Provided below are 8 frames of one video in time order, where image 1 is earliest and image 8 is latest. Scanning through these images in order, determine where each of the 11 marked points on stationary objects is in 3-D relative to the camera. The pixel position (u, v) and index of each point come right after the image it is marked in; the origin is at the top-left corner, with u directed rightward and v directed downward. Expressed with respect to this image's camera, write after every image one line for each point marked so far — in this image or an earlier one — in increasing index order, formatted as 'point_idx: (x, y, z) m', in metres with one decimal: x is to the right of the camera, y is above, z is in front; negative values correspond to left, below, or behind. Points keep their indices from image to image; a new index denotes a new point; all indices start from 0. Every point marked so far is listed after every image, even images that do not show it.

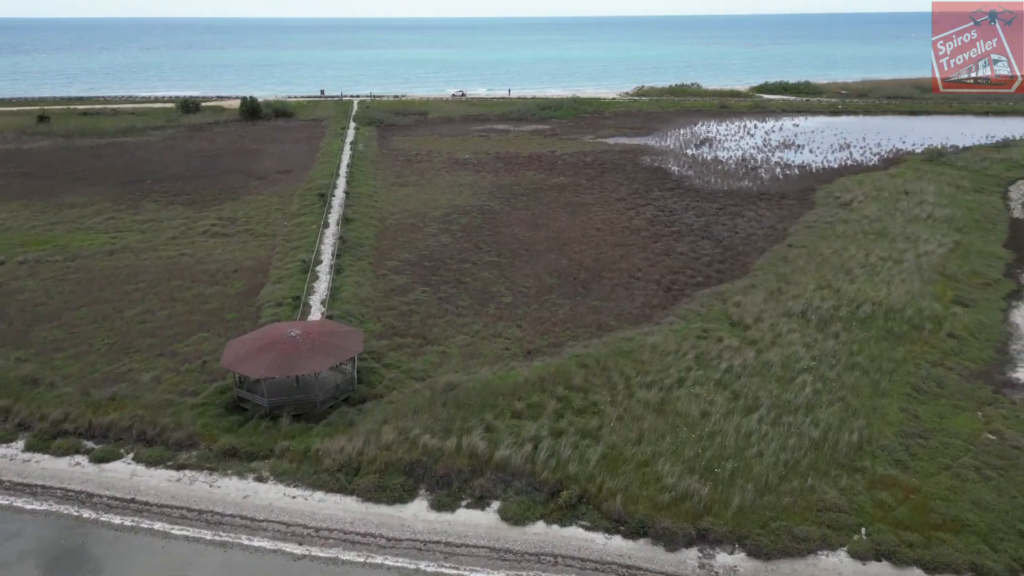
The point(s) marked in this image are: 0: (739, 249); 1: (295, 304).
0: (+5.8, +1.0, +18.3) m
1: (-4.4, -0.3, +14.6) m
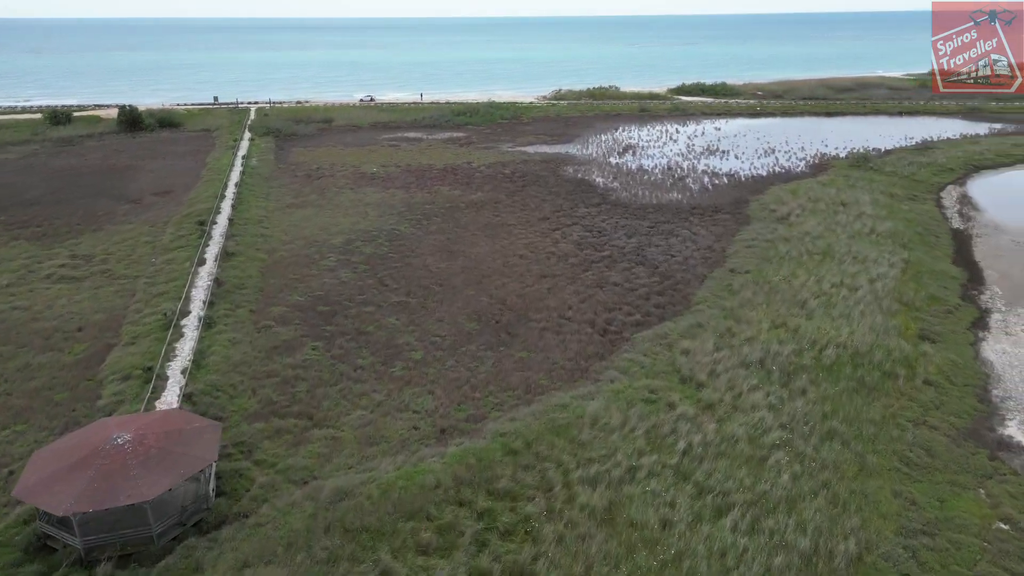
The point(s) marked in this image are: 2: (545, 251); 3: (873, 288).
0: (+3.8, +0.3, +16.4) m
1: (-5.9, -1.4, +11.7) m
2: (+0.9, +1.0, +18.3) m
3: (+7.4, 0.0, +14.7) m
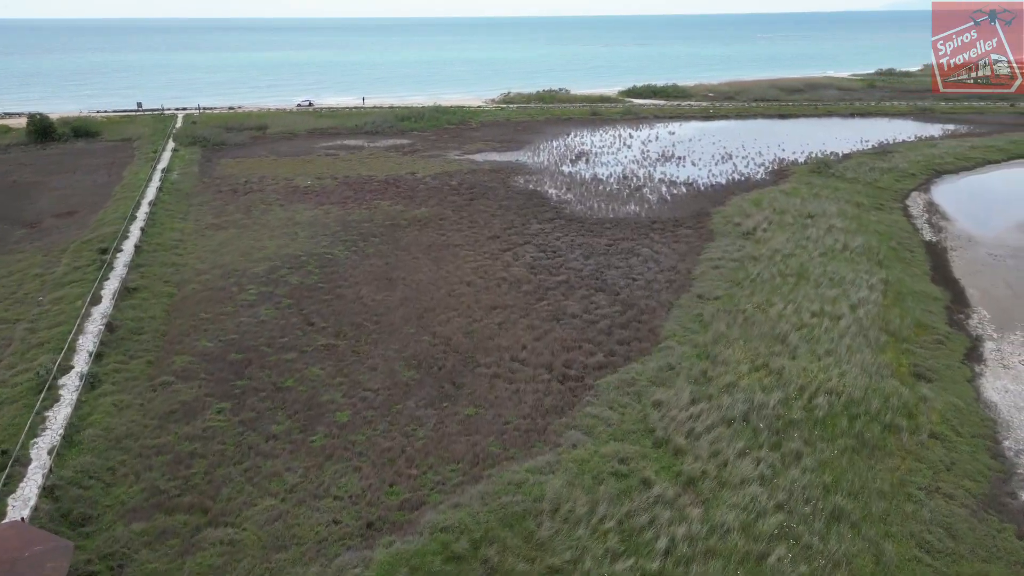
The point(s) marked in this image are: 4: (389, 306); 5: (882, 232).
0: (+2.7, -0.3, +14.8) m
1: (-6.7, -2.3, +9.4) m
2: (-0.4, +0.3, +16.4) m
3: (+6.4, -0.5, +13.3) m
4: (-2.5, -0.4, +14.8) m
5: (+9.7, +1.5, +18.9) m
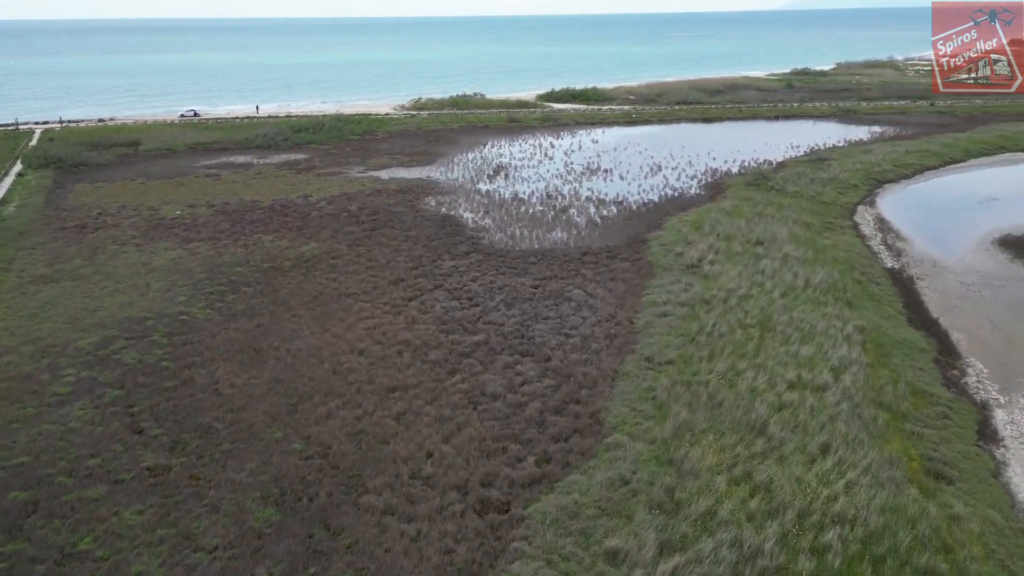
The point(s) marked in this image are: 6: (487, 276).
0: (+1.1, -1.4, +11.8) m
1: (-7.6, -3.7, +5.5) m
2: (-2.1, -0.9, +13.2) m
3: (+4.9, -1.5, +10.7) m
4: (-4.1, -1.7, +11.3) m
5: (+7.6, +0.6, +16.7) m
6: (-0.6, +0.3, +16.6) m
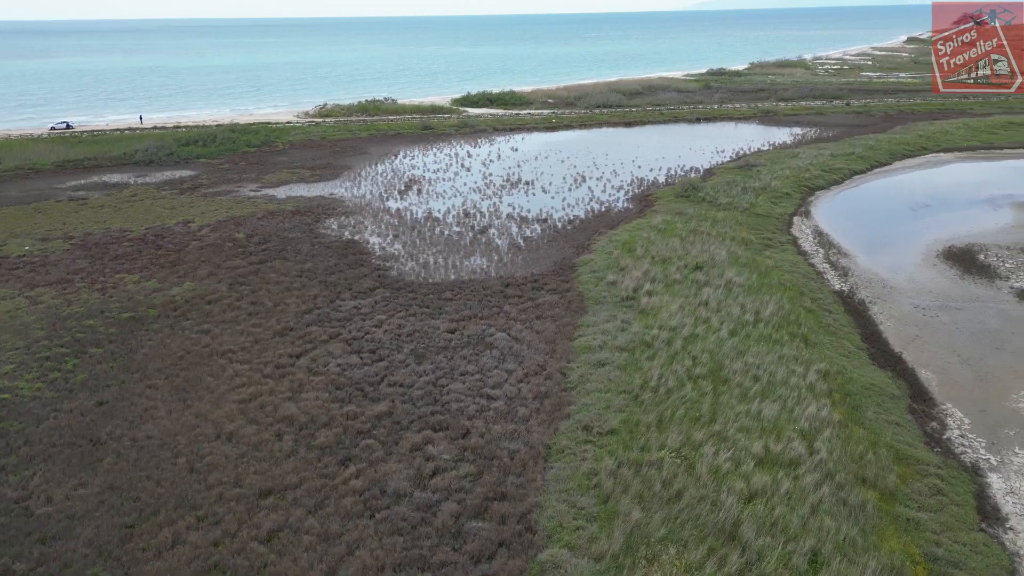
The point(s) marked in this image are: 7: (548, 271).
0: (-0.1, -2.2, +9.6) m
1: (-8.0, -4.9, +2.5) m
2: (-3.5, -1.9, +10.6) m
3: (+3.8, -2.1, +8.9) m
4: (-5.2, -2.7, +8.5) m
5: (+5.8, +0.1, +15.1) m
6: (-2.4, -0.6, +14.2) m
7: (+0.9, +0.4, +16.9) m
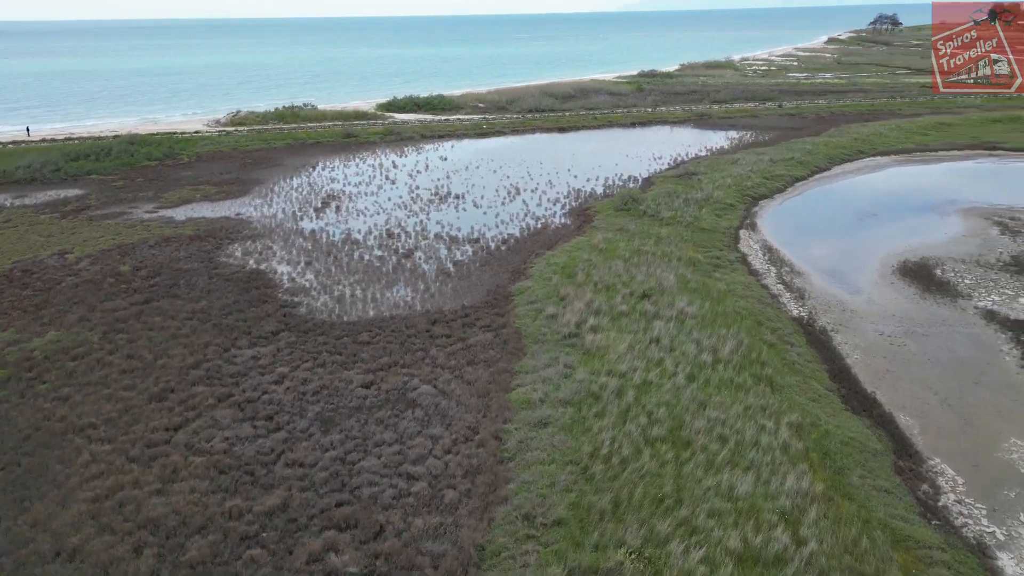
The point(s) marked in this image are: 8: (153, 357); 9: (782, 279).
0: (-0.9, -2.9, +7.7) m
1: (-8.1, -5.8, -0.1) m
2: (-4.4, -2.7, +8.4) m
3: (+3.0, -2.7, +7.3) m
4: (-5.9, -3.6, +6.2) m
5: (+4.4, -0.5, +13.7) m
6: (-3.6, -1.4, +12.1) m
7: (-0.7, -0.3, +15.1) m
8: (-6.3, -1.2, +12.6) m
9: (+6.1, +0.2, +16.1) m
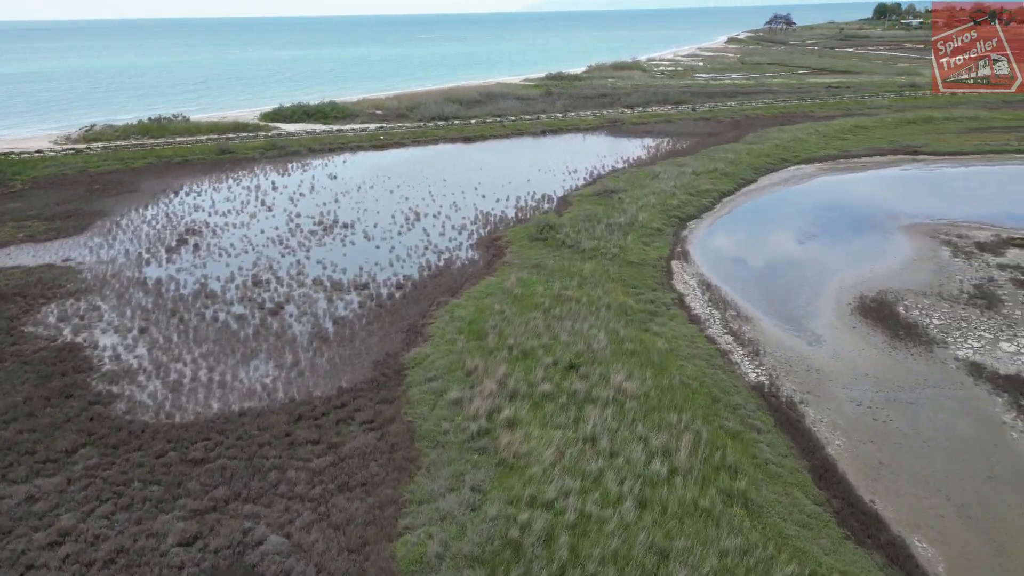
0: (-1.7, -4.2, +4.4) m
1: (-7.8, -7.3, -4.2) m
2: (-5.3, -4.1, +4.7) m
3: (+2.2, -3.8, +4.4) m
4: (-6.5, -5.0, +2.3) m
5: (+2.8, -1.5, +10.9) m
6: (-5.0, -2.7, +8.4) m
7: (-2.4, -1.5, +11.7) m
8: (-7.7, -2.6, +8.6) m
9: (+4.1, -0.7, +13.5) m
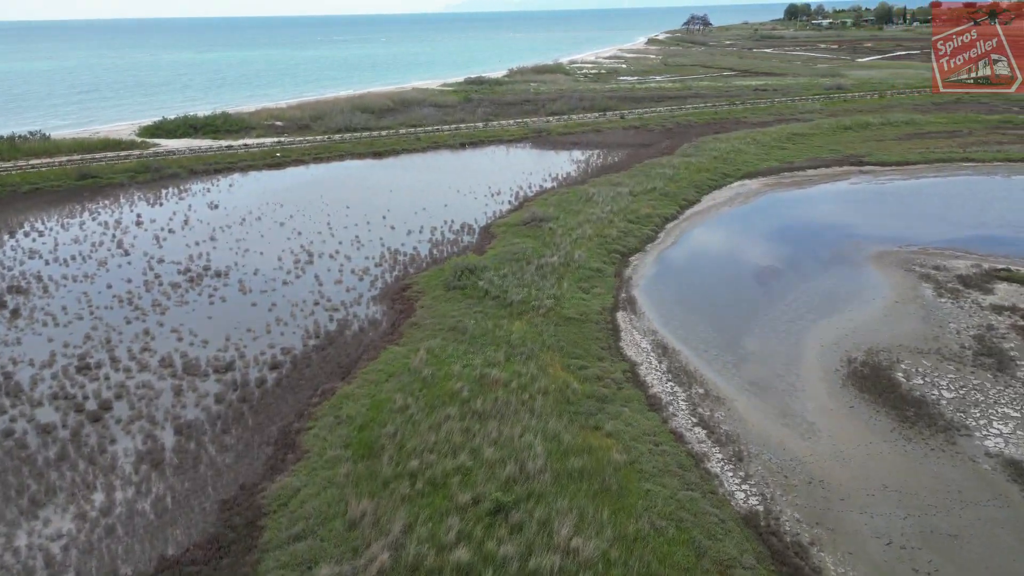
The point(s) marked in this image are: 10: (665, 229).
0: (-2.0, -5.5, +0.9) m
1: (-7.1, -8.8, -8.2) m
2: (-5.6, -5.5, +0.8) m
3: (+1.9, -4.9, +1.3) m
4: (-6.5, -6.4, -1.6) m
5: (+1.7, -2.6, +7.9) m
6: (-5.7, -4.2, +4.6) m
7: (-3.5, -2.9, +8.1) m
8: (-8.4, -4.2, +4.5) m
9: (+2.8, -1.9, +10.5) m
10: (+4.1, +1.6, +19.5) m
